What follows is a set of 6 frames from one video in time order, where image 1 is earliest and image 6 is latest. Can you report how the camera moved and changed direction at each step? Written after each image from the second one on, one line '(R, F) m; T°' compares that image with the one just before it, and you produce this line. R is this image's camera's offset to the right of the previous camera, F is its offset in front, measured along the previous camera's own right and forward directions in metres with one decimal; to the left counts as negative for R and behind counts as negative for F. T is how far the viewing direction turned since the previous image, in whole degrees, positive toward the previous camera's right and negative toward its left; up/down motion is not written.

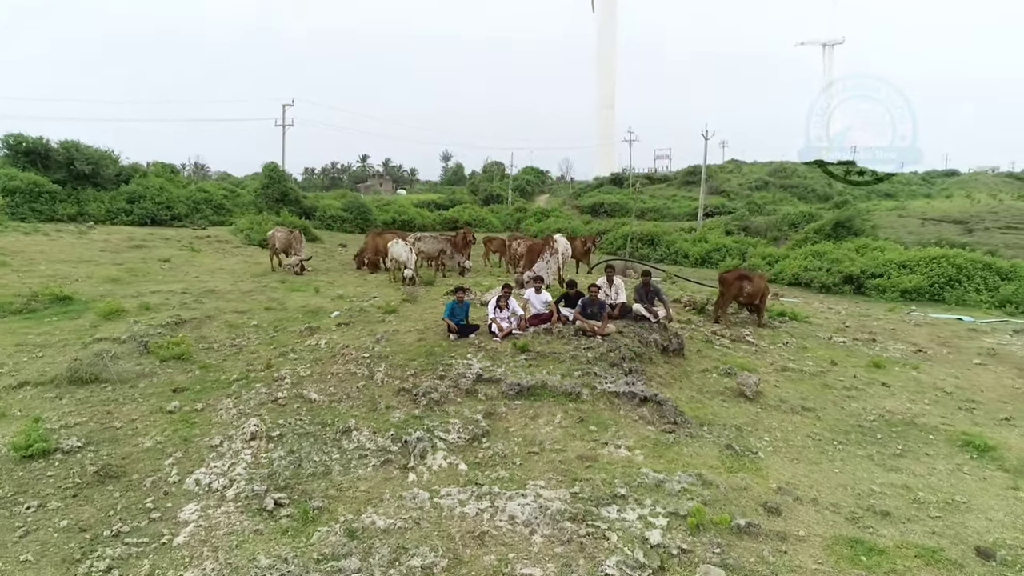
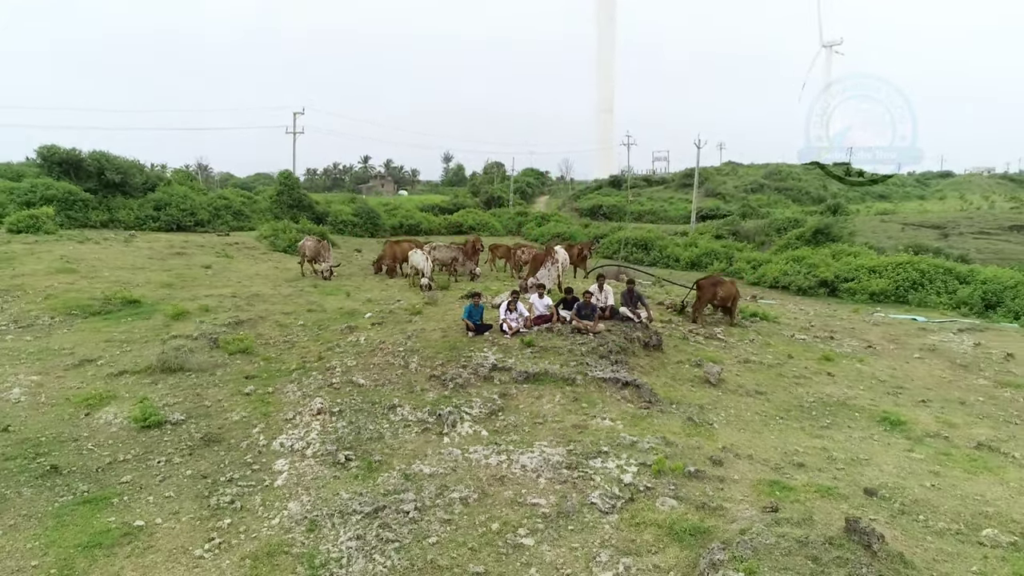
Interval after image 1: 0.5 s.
(-0.1, -1.2) m; 0°
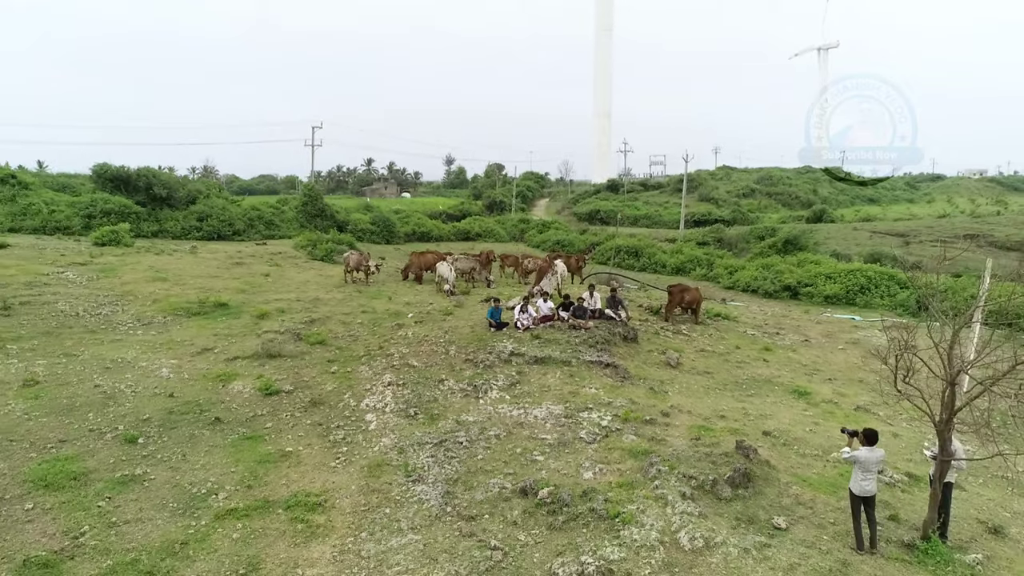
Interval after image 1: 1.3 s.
(-0.2, -2.3) m; 0°
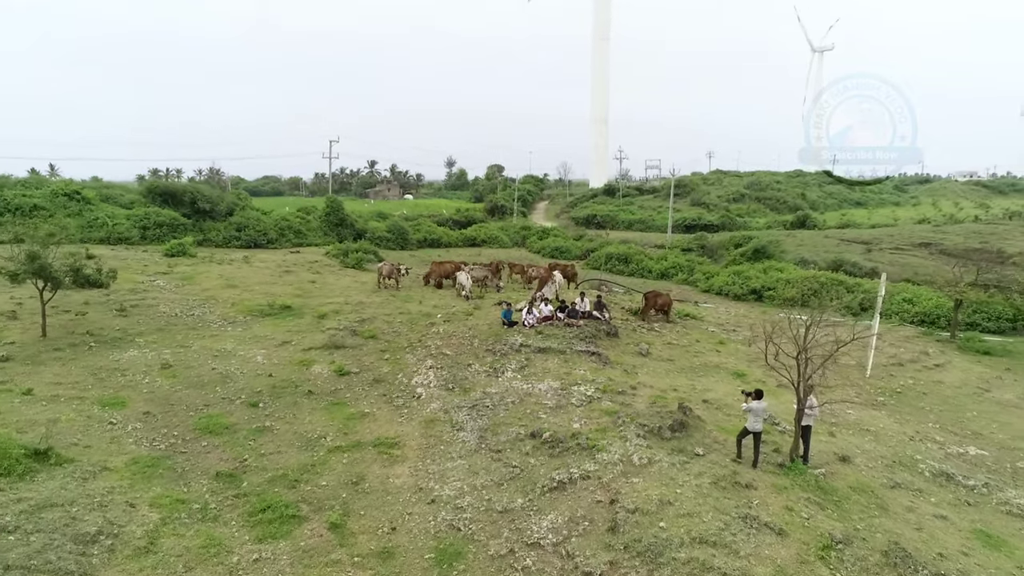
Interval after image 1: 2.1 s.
(-0.2, -2.7) m; 0°
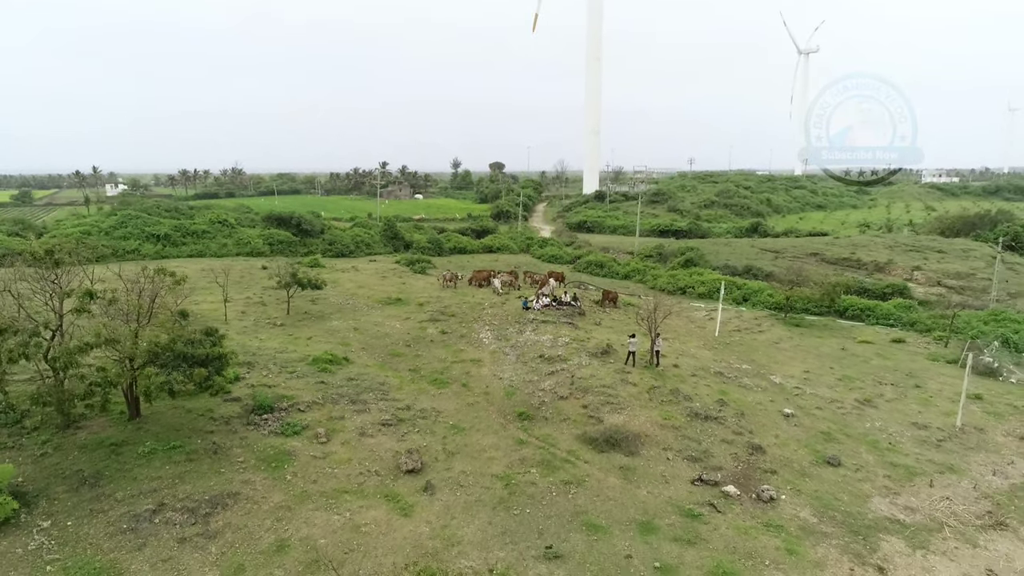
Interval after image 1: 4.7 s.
(-0.6, -10.2) m; 0°
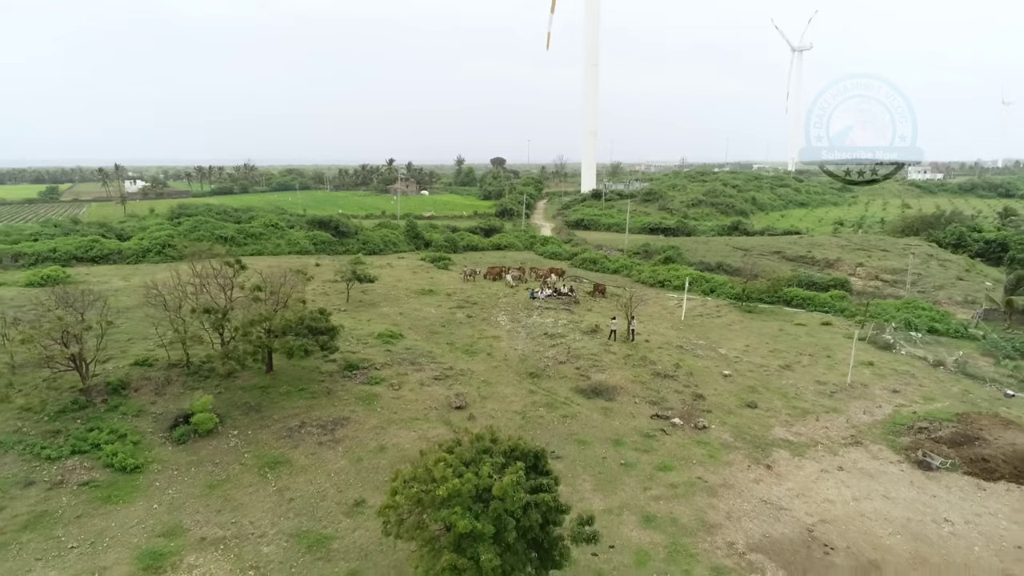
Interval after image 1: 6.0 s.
(-0.4, -5.9) m; 0°
